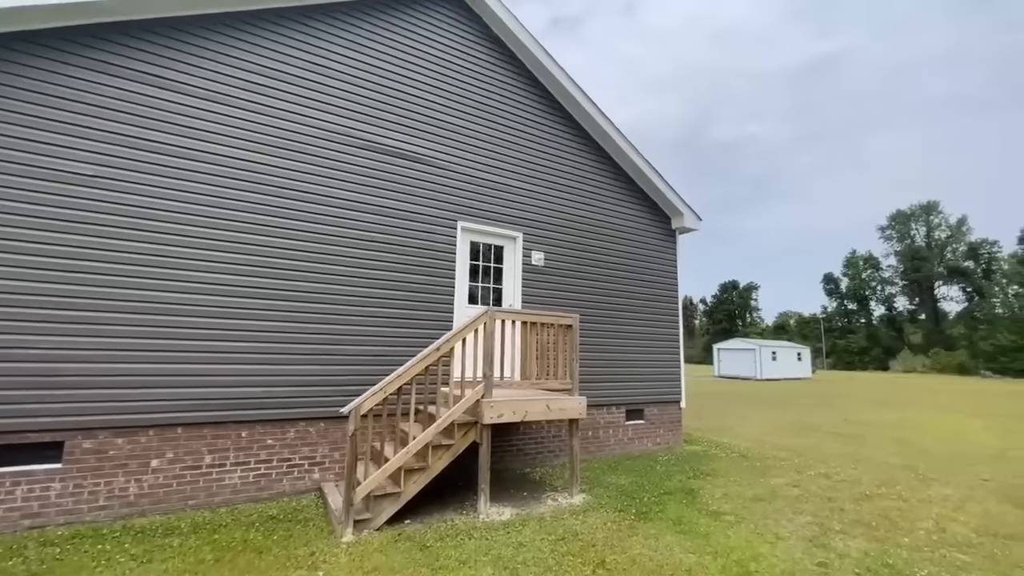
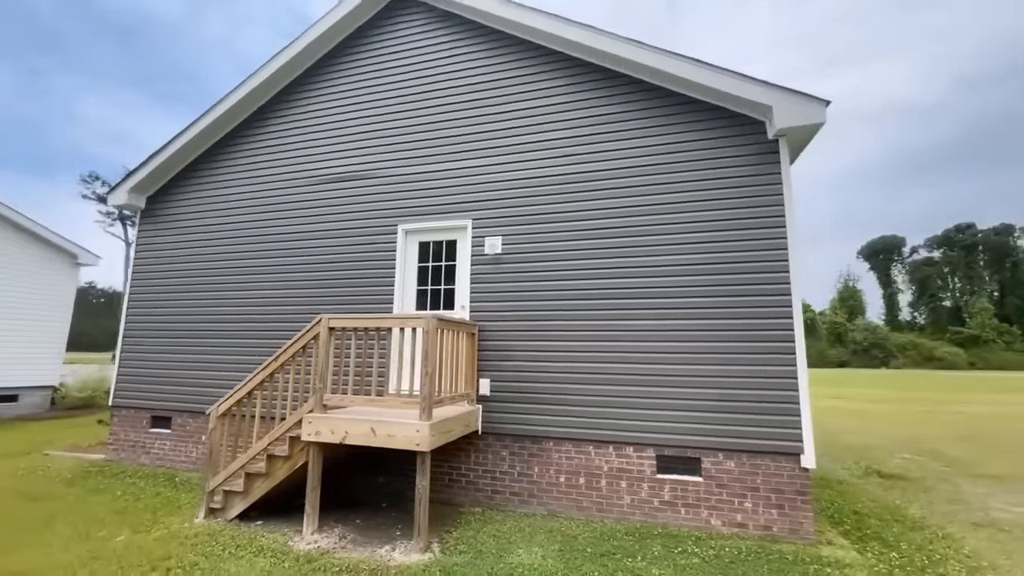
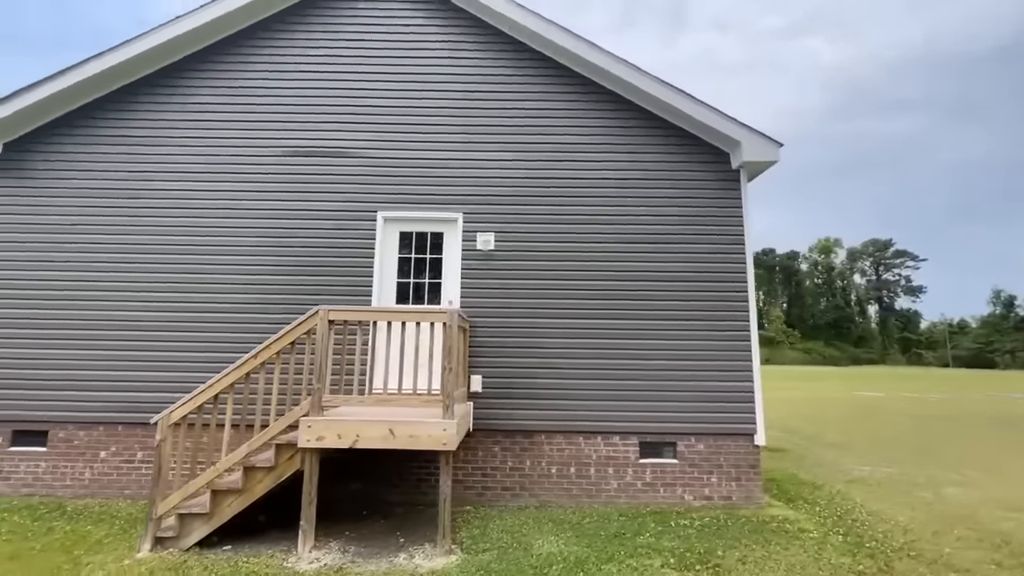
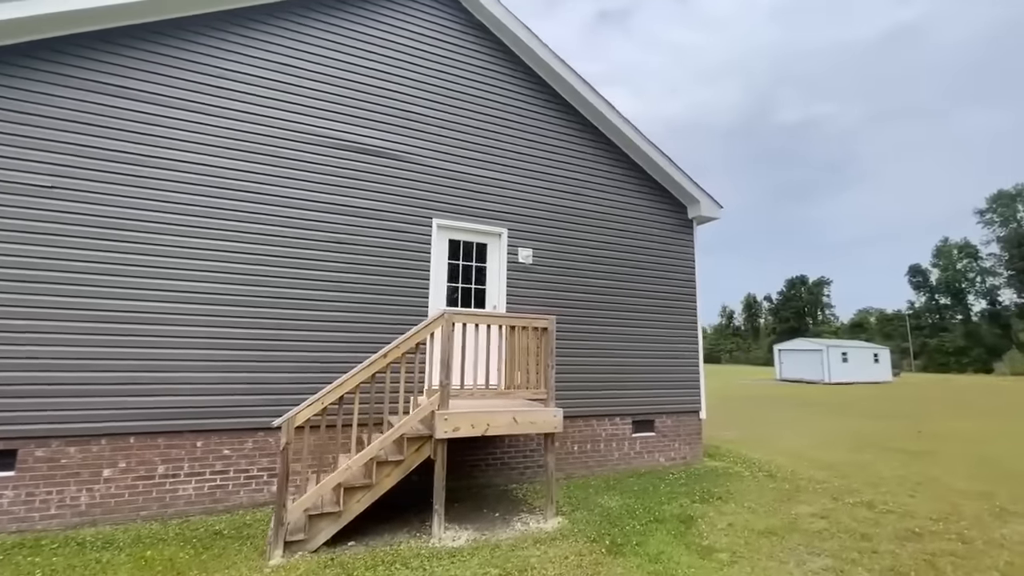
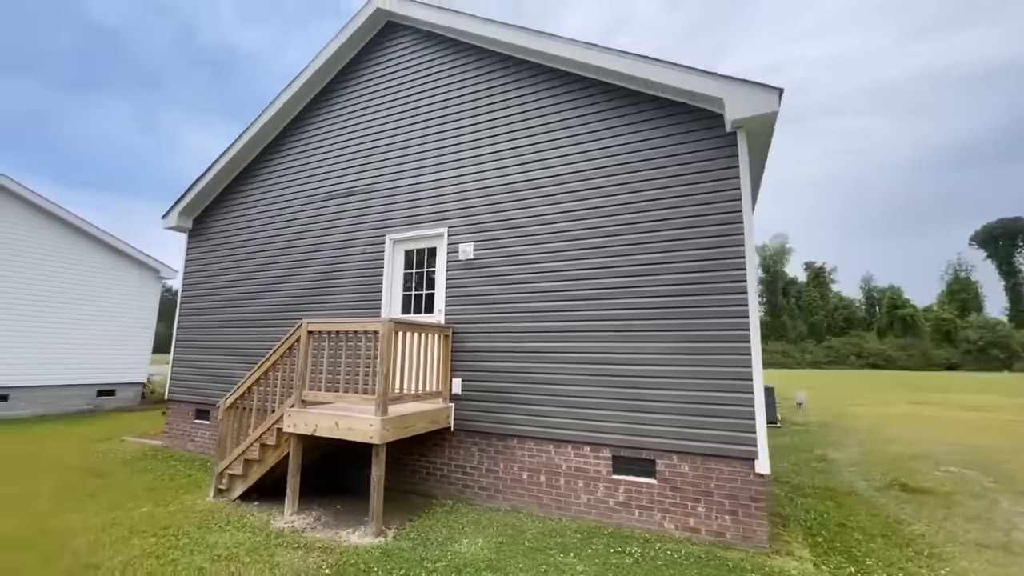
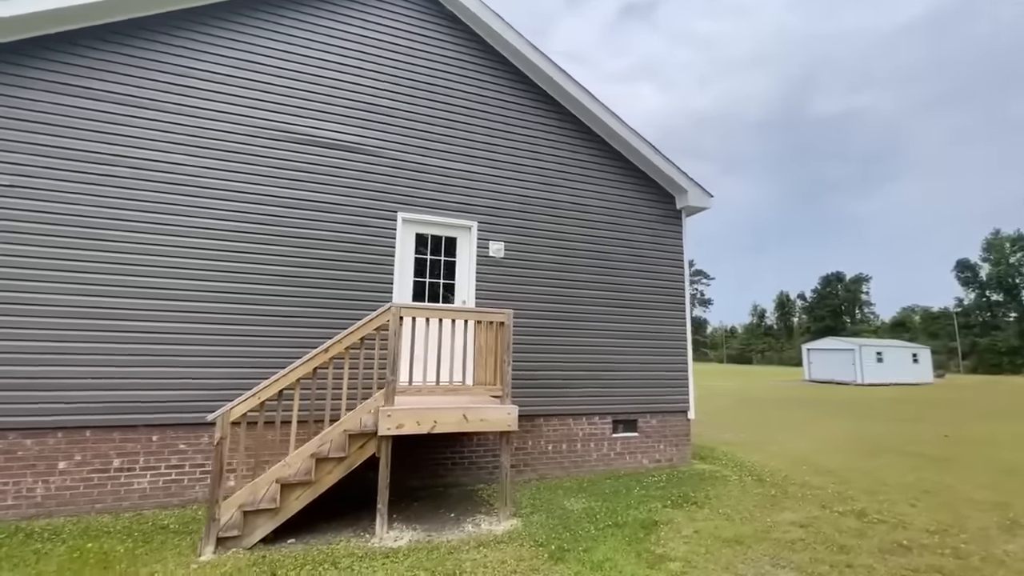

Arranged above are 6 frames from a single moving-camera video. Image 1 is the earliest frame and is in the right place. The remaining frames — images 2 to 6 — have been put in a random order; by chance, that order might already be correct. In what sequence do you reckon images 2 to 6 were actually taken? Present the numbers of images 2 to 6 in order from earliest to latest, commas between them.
4, 6, 3, 2, 5
